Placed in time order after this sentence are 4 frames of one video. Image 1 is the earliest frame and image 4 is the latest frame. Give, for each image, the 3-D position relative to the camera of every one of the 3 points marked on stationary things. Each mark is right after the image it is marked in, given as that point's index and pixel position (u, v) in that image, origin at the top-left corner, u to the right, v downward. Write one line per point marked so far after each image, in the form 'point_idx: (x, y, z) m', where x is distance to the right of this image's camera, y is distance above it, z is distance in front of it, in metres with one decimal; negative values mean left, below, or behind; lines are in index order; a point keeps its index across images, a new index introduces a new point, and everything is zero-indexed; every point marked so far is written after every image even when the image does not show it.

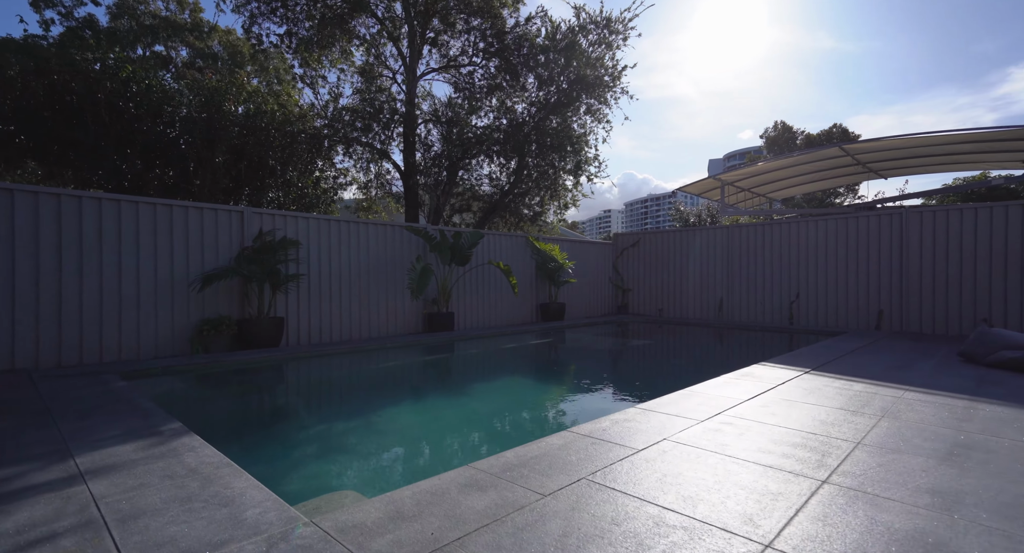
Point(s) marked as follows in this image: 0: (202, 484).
0: (-1.2, -0.8, +2.0) m
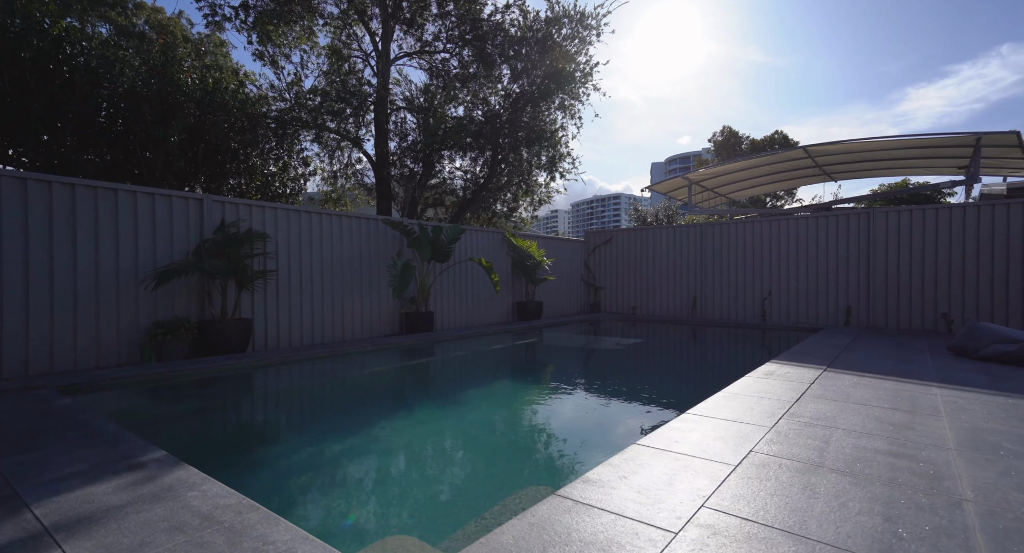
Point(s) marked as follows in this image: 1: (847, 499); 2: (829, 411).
0: (-0.8, -0.8, +1.5) m
1: (+1.2, -0.8, +1.8) m
2: (+1.9, -0.8, +3.0) m
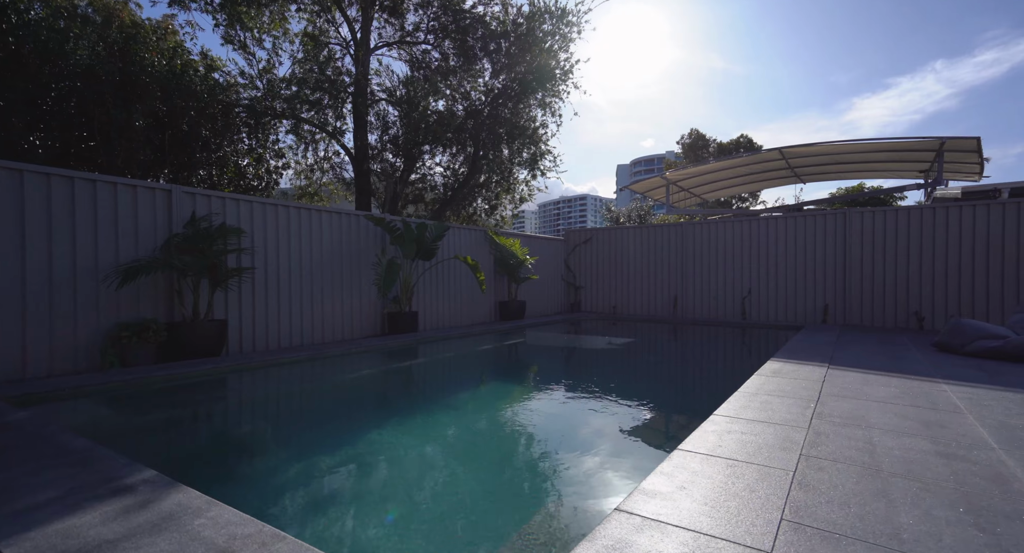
0: (-0.6, -0.8, +1.3) m
1: (+1.3, -0.8, +1.7) m
2: (+2.0, -0.8, +3.0) m
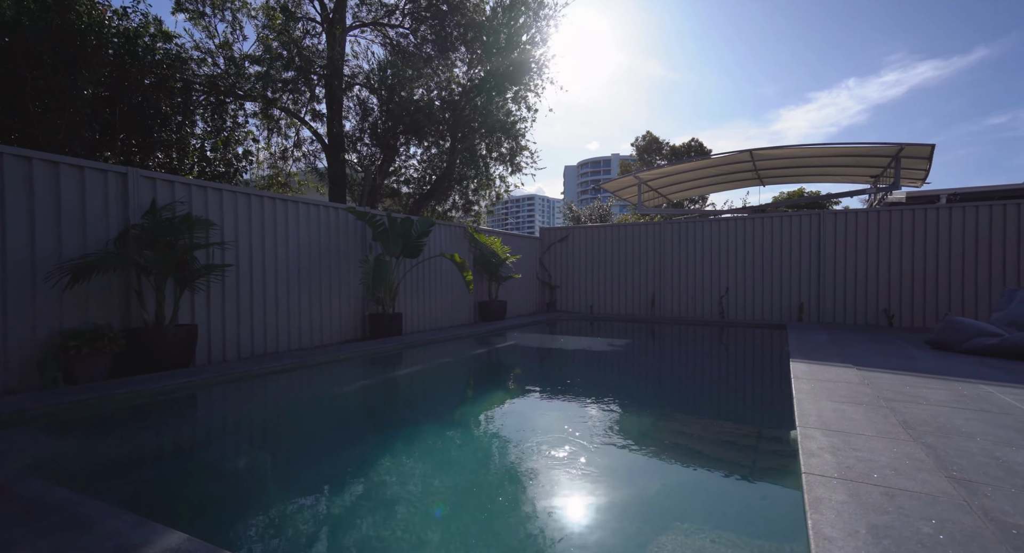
0: (-0.1, -0.7, +0.8) m
1: (+1.8, -0.8, +1.5) m
2: (+2.3, -0.8, +2.8) m
